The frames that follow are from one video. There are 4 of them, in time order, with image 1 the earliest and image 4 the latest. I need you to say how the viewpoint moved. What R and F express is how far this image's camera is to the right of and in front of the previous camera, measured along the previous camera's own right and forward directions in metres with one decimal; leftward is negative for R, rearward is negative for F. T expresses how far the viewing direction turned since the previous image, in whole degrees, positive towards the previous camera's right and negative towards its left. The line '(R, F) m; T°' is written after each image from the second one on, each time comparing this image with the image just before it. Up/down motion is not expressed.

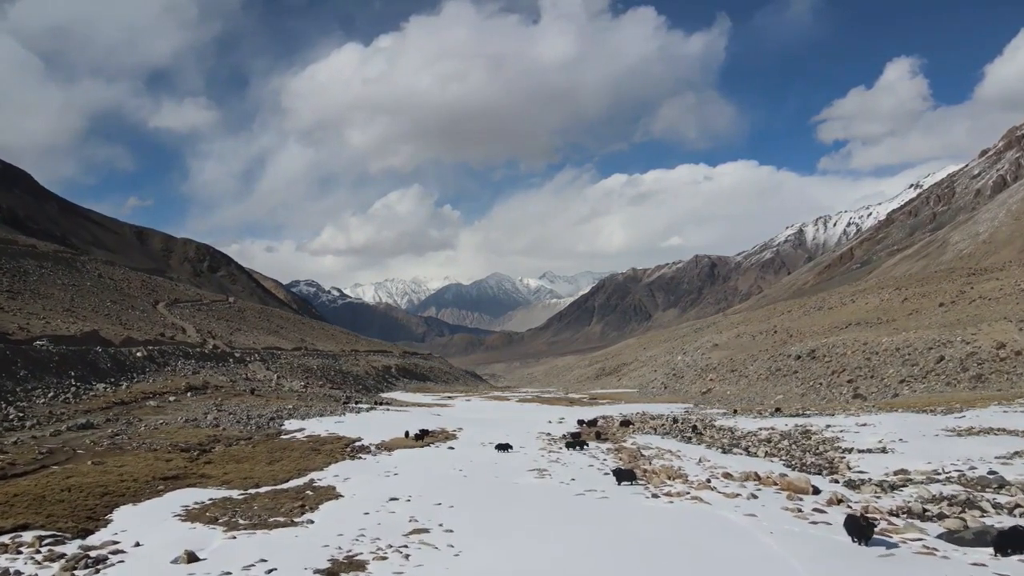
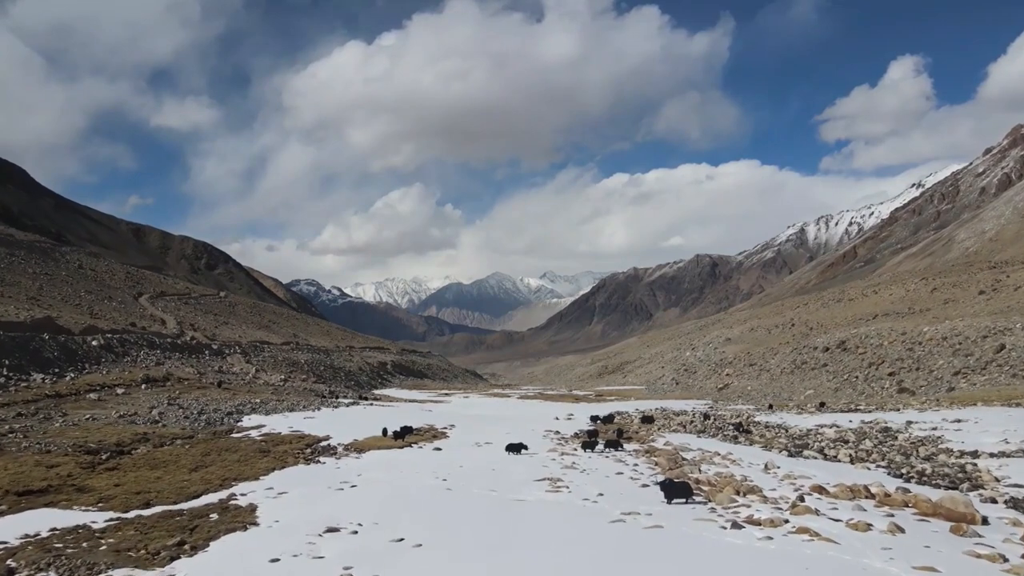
(0.0, +5.5) m; 0°
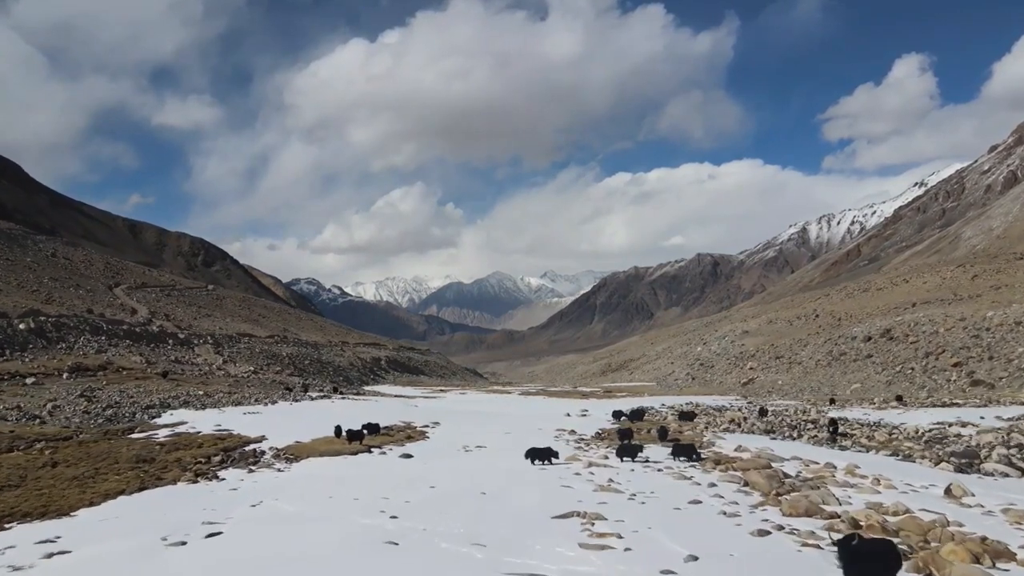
(0.0, +6.7) m; 0°
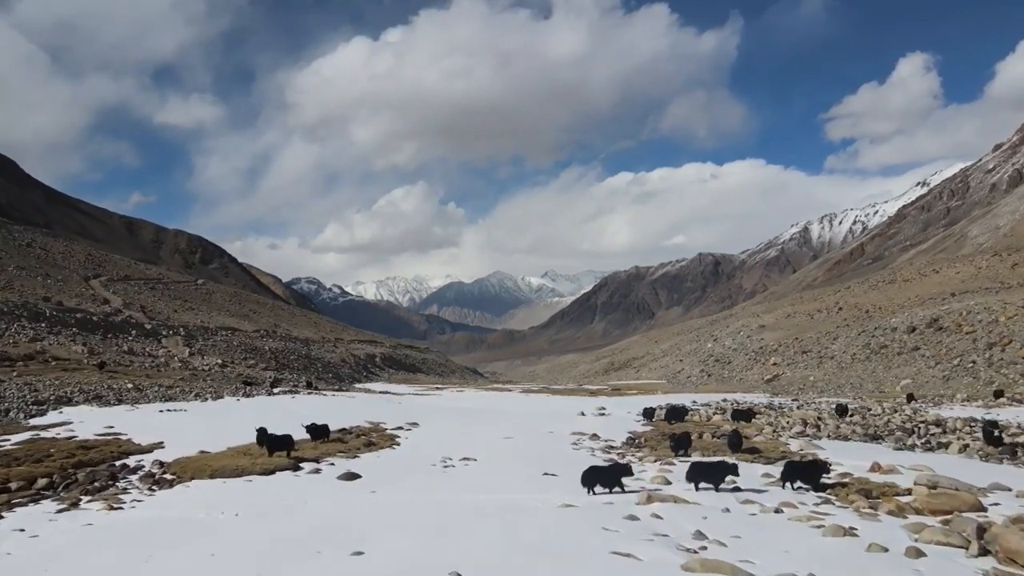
(0.0, +5.5) m; 0°
